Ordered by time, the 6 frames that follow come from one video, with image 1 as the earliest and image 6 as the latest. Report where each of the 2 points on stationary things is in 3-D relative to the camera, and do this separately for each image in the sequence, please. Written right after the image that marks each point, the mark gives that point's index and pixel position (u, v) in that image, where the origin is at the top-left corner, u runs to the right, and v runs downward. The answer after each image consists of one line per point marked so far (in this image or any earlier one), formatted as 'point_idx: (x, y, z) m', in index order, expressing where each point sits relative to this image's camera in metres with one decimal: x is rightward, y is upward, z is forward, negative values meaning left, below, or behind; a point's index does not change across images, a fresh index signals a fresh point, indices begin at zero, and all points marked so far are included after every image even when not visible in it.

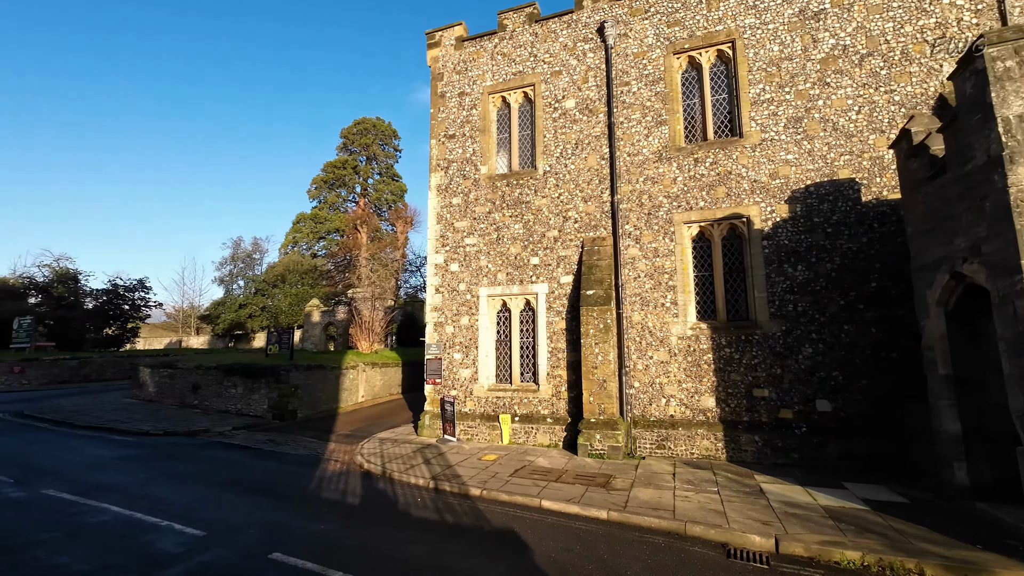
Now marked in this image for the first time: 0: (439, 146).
0: (-1.8, +3.5, +11.9) m
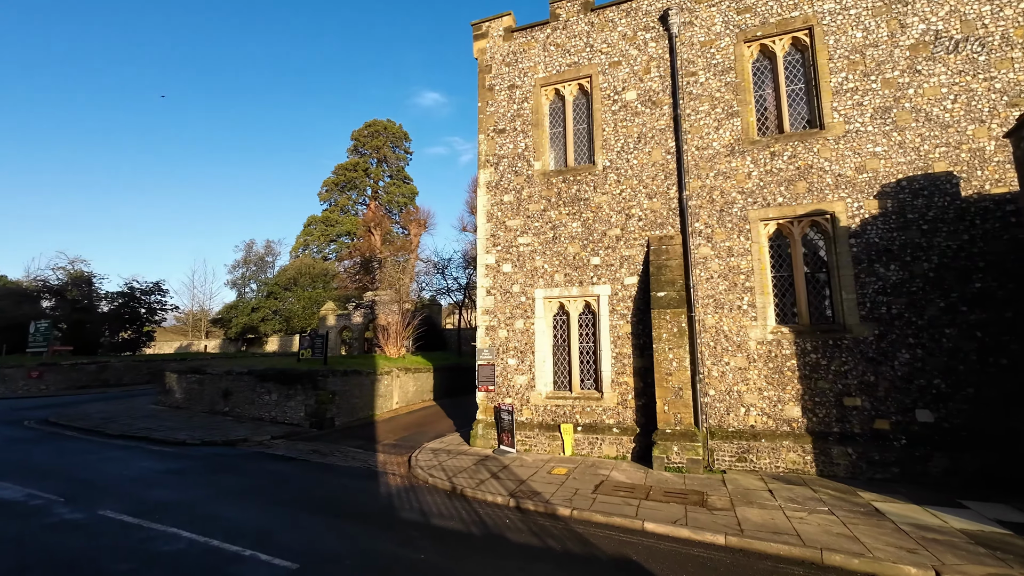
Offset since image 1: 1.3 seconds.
0: (-0.5, +3.4, +11.3) m
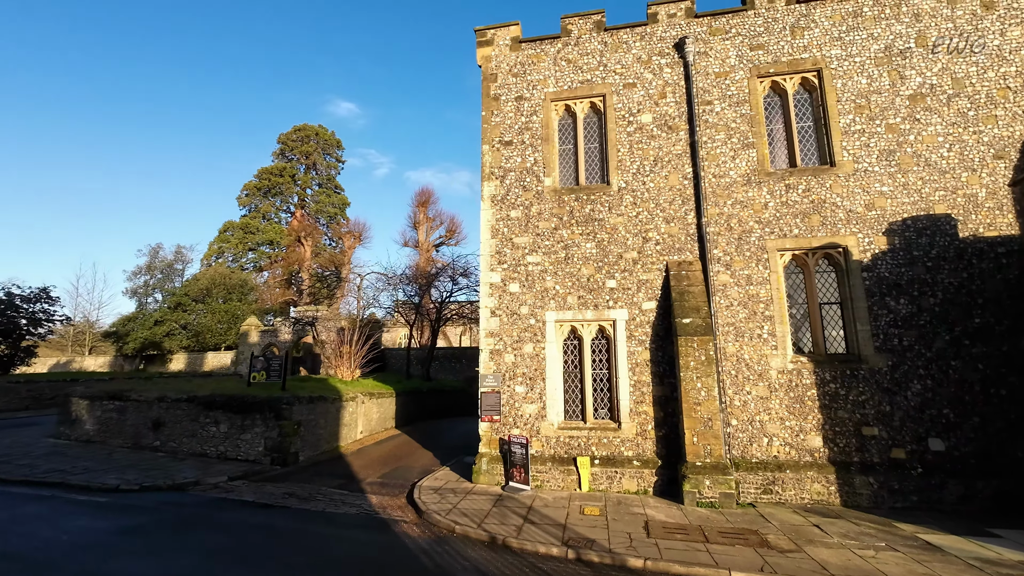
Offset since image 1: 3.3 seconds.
0: (-0.4, +3.0, +10.7) m
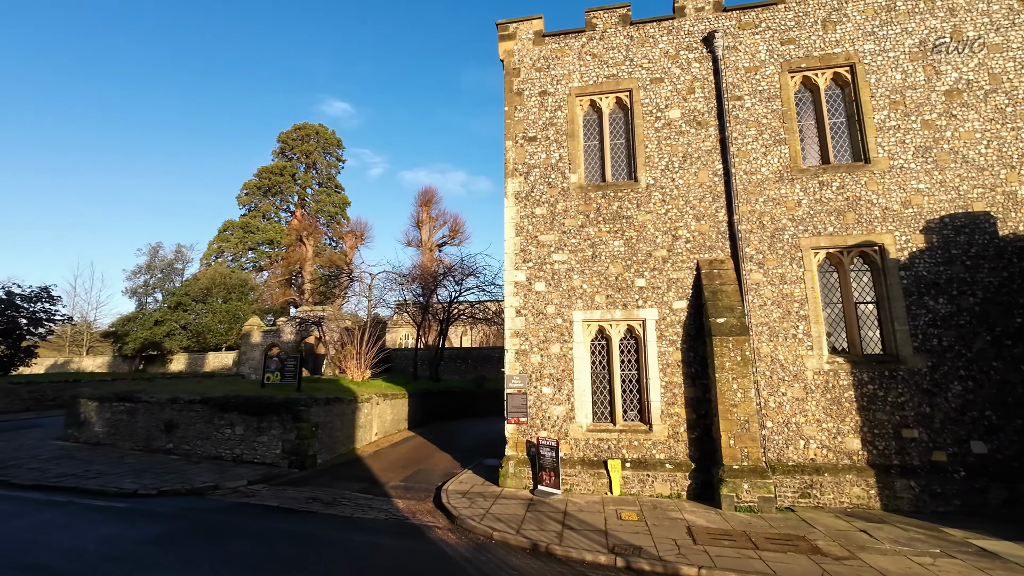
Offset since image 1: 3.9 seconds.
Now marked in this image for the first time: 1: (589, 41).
0: (+0.1, +3.0, +10.4) m
1: (+1.7, +5.4, +10.6) m
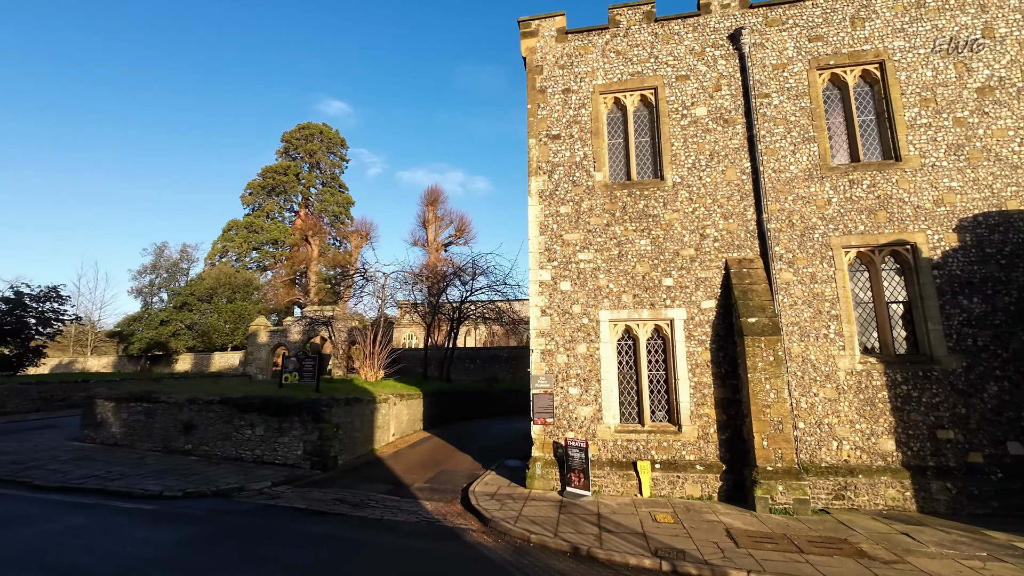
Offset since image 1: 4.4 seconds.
0: (+0.6, +3.0, +10.3) m
1: (+2.2, +5.4, +10.5) m
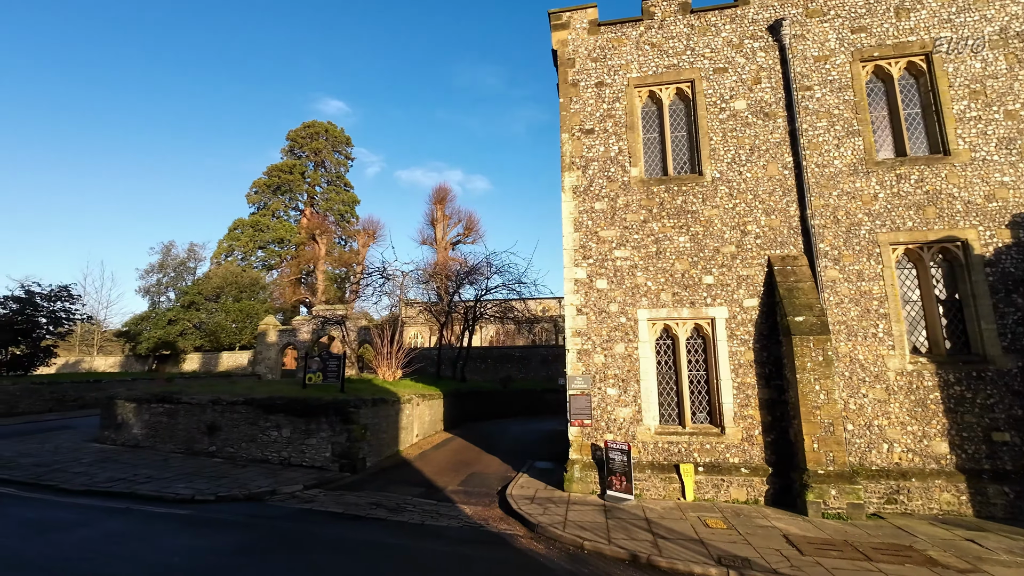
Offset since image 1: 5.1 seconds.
0: (+1.3, +3.1, +10.1) m
1: (+2.8, +5.4, +10.3) m
